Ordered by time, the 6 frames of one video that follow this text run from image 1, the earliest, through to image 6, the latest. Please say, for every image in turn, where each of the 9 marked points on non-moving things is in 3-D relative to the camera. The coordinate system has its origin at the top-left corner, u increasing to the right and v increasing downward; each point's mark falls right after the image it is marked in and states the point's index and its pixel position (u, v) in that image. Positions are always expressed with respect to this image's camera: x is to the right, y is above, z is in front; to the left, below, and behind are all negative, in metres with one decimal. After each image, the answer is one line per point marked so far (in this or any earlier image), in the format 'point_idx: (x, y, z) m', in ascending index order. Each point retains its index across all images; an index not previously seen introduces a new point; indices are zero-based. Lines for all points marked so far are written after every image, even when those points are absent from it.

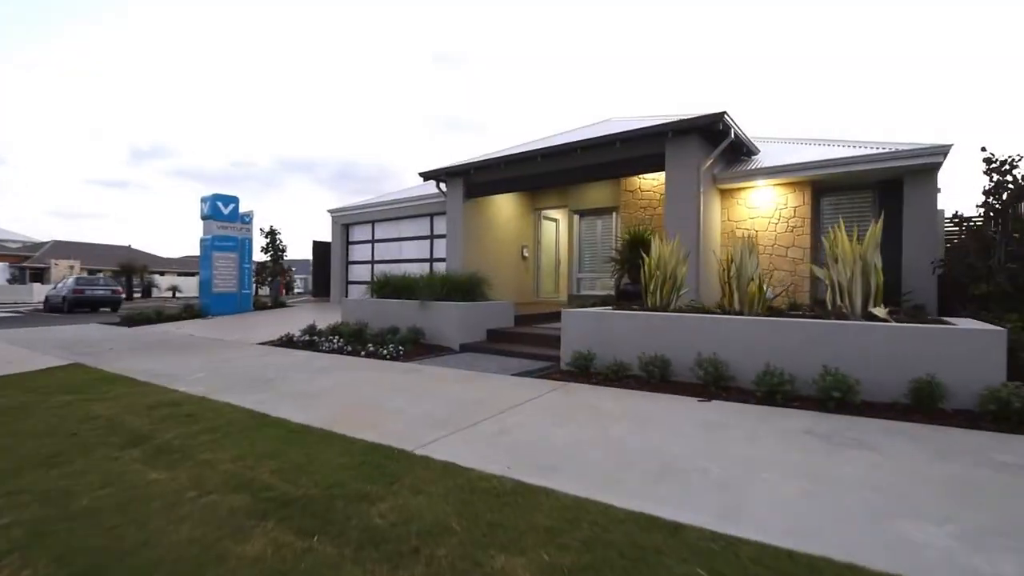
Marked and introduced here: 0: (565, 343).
0: (+0.6, -0.6, +5.6) m
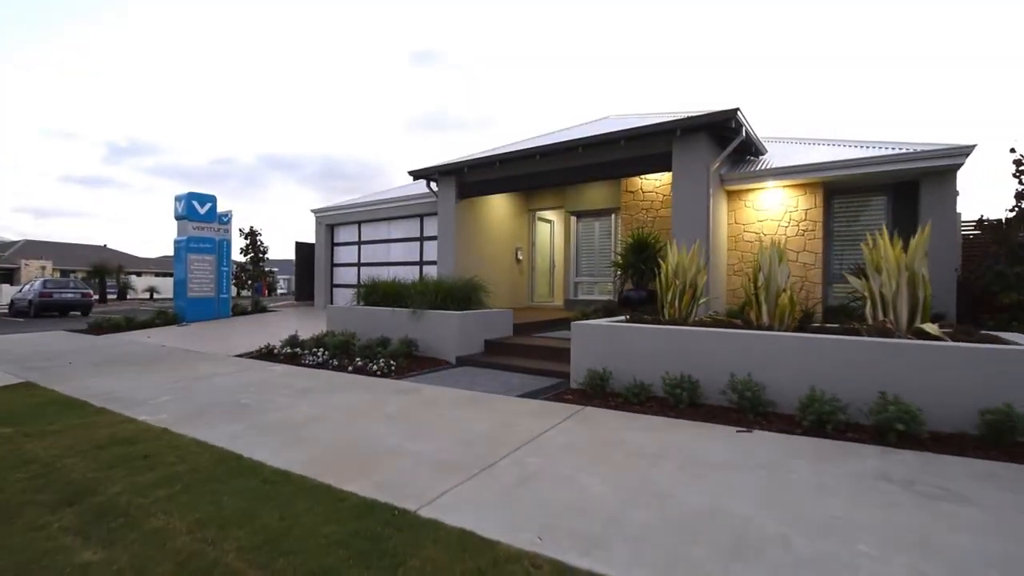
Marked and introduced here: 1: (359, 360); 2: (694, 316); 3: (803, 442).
0: (+0.7, -0.7, +5.1) m
1: (-2.0, -0.9, +6.4) m
2: (+1.9, -0.3, +5.3) m
3: (+2.0, -1.1, +3.4) m
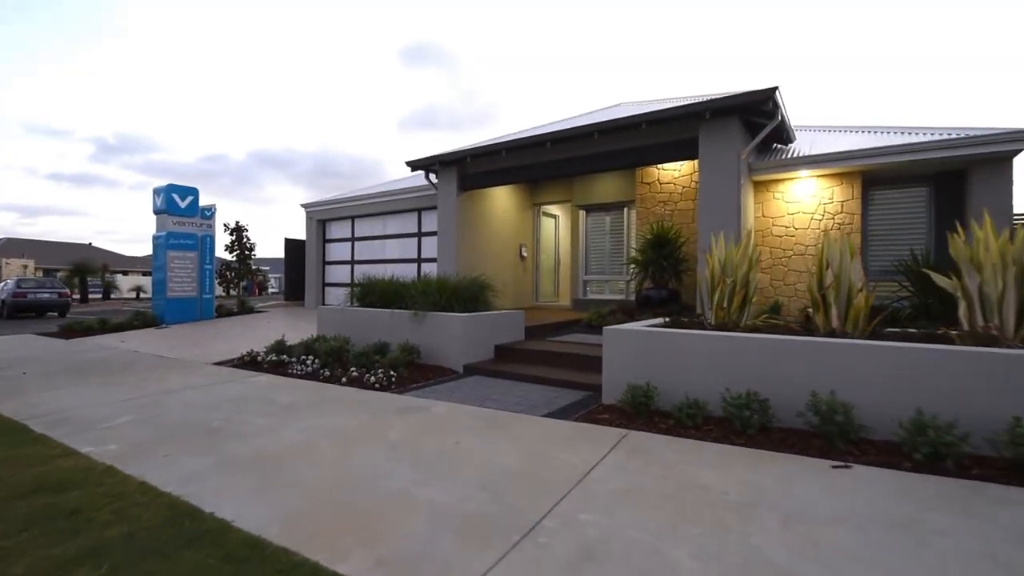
0: (+0.9, -0.7, +4.4) m
1: (-1.8, -0.9, +5.6) m
2: (+2.1, -0.3, +4.6) m
3: (+2.2, -1.1, +2.7) m
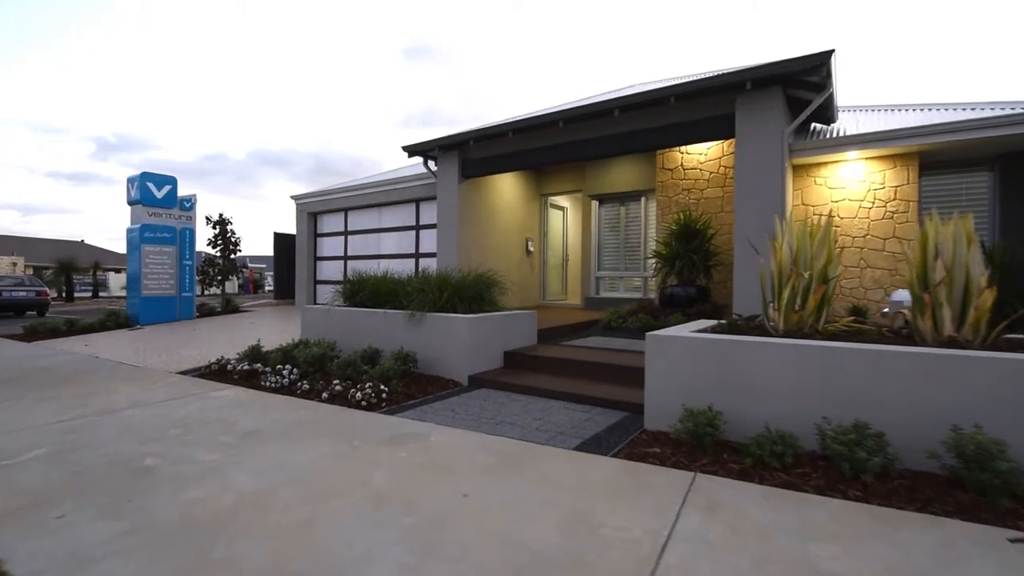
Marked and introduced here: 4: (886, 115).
0: (+1.0, -0.7, +3.5) m
1: (-1.6, -0.9, +4.7) m
2: (+2.3, -0.3, +3.6) m
3: (+2.4, -1.0, +1.8) m
4: (+5.7, +2.6, +7.6) m
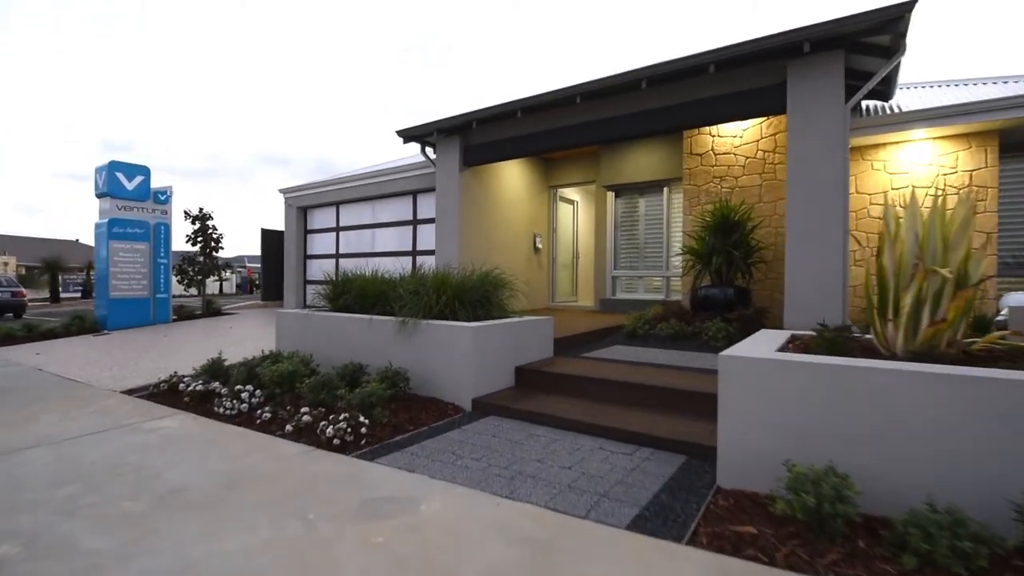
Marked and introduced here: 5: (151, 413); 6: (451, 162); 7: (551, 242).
0: (+1.1, -0.7, +2.5) m
1: (-1.5, -0.9, +3.7) m
2: (+2.4, -0.3, +2.7) m
3: (+2.5, -1.0, +0.8) m
4: (+5.8, +2.6, +6.6) m
5: (-2.9, -1.0, +4.1) m
6: (-1.0, +2.1, +8.3) m
7: (+0.8, +0.9, +10.0) m
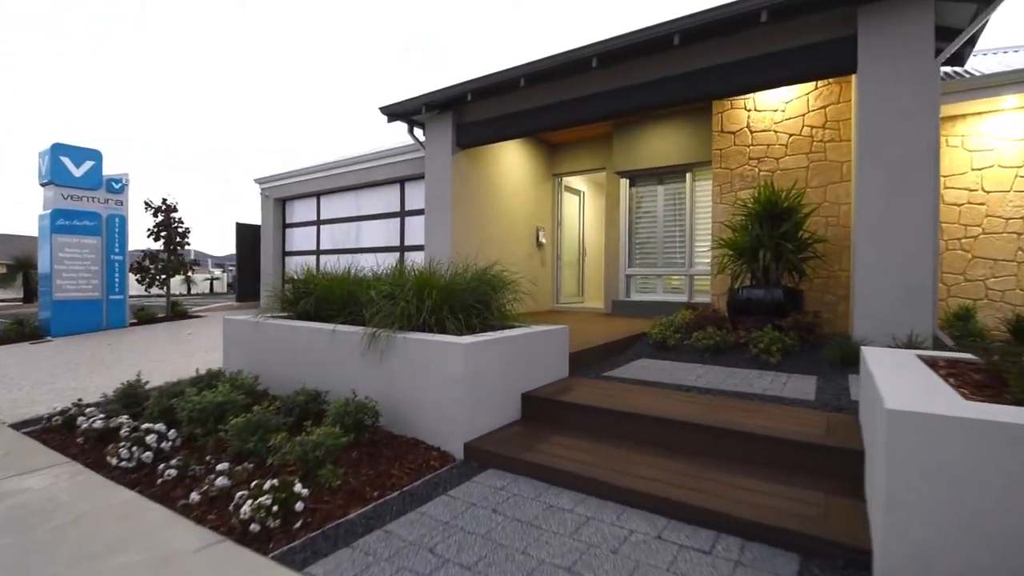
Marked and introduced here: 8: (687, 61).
0: (+1.2, -0.7, +1.4) m
1: (-1.5, -0.9, +2.6) m
2: (+2.4, -0.3, +1.6) m
3: (+2.5, -1.1, -0.3) m
4: (+5.9, +2.6, +5.6) m
5: (-2.9, -1.0, +3.0) m
6: (-1.0, +2.1, +7.2) m
7: (+0.8, +0.9, +8.9) m
8: (+1.8, +2.4, +5.3) m
